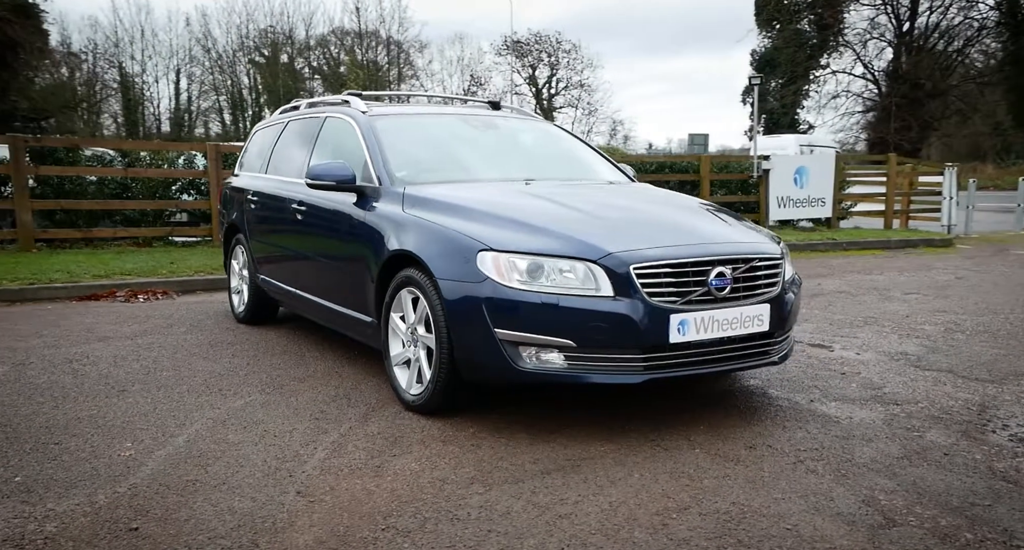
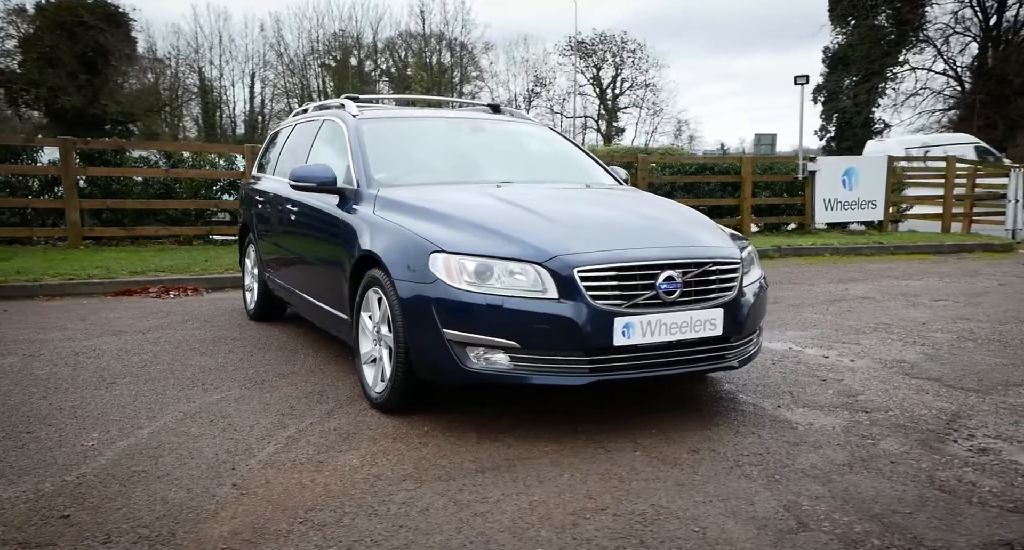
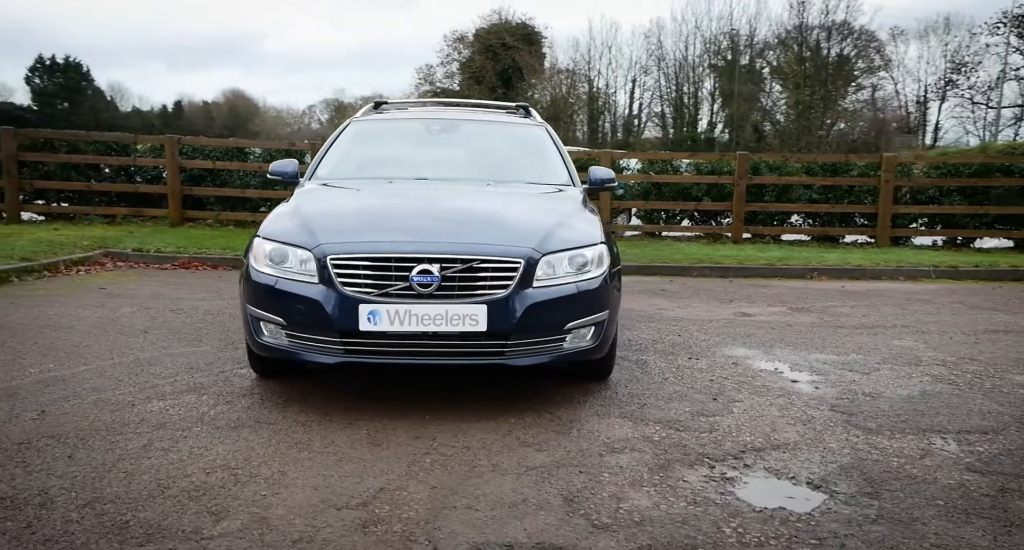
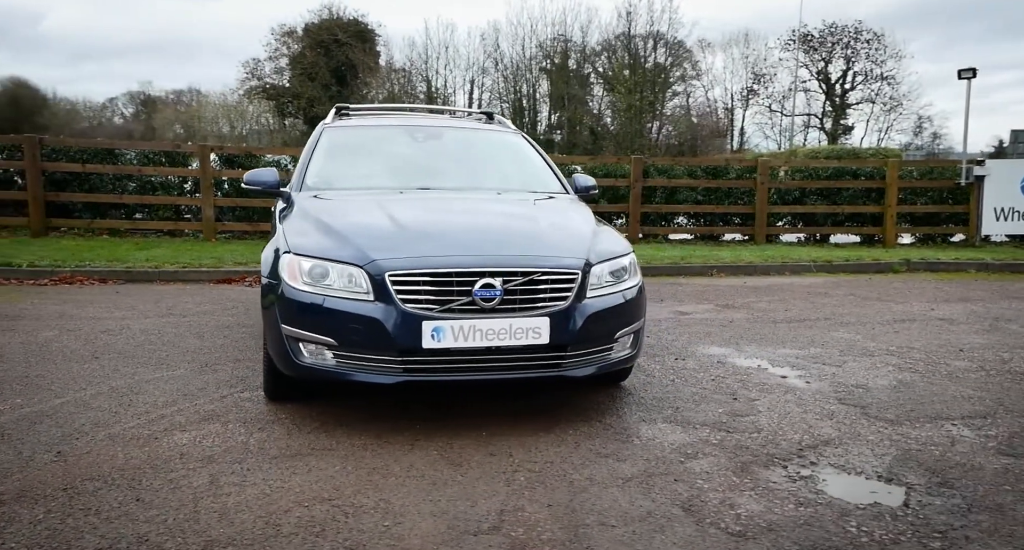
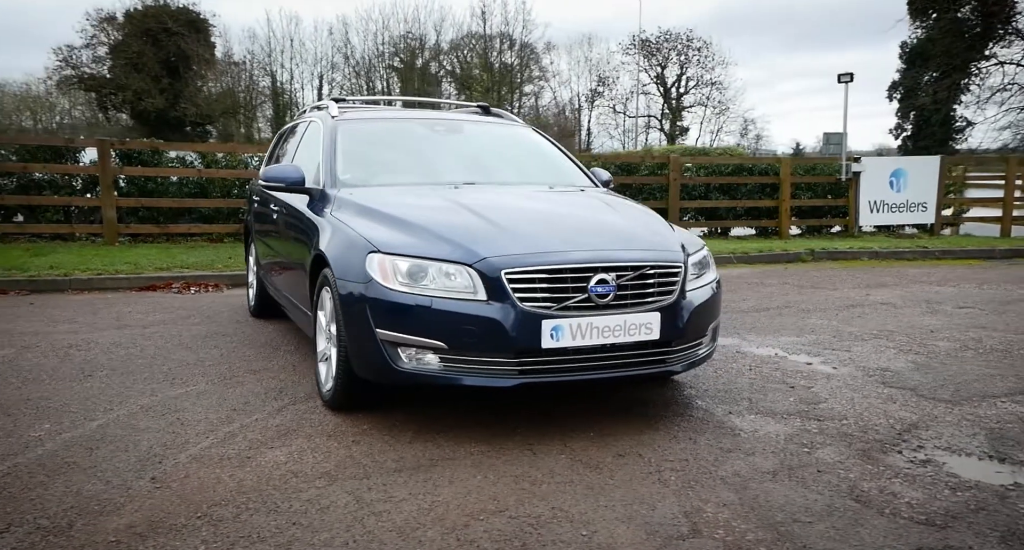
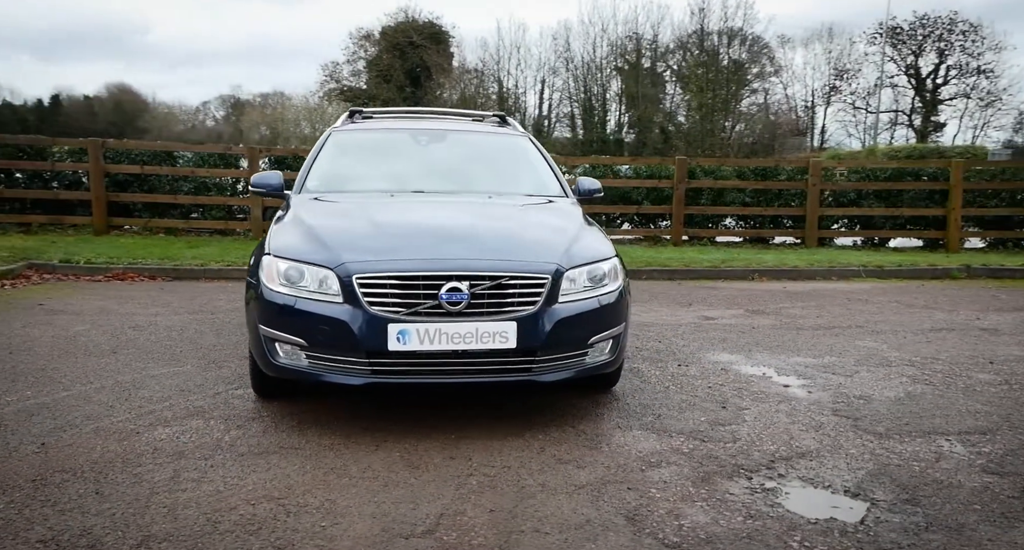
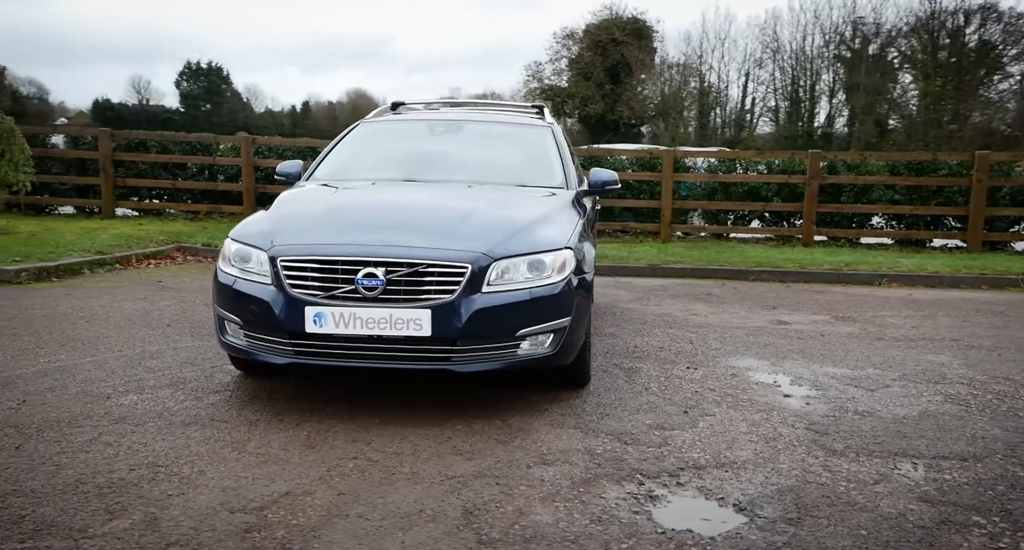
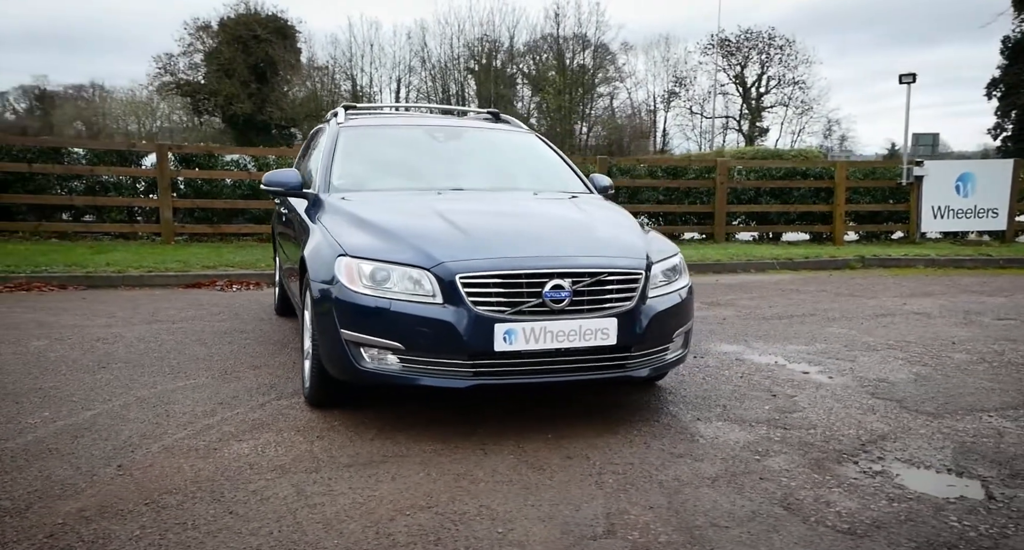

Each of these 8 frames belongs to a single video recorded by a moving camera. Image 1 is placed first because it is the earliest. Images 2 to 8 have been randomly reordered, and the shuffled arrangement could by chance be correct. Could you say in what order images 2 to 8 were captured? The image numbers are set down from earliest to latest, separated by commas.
2, 5, 8, 4, 6, 3, 7
